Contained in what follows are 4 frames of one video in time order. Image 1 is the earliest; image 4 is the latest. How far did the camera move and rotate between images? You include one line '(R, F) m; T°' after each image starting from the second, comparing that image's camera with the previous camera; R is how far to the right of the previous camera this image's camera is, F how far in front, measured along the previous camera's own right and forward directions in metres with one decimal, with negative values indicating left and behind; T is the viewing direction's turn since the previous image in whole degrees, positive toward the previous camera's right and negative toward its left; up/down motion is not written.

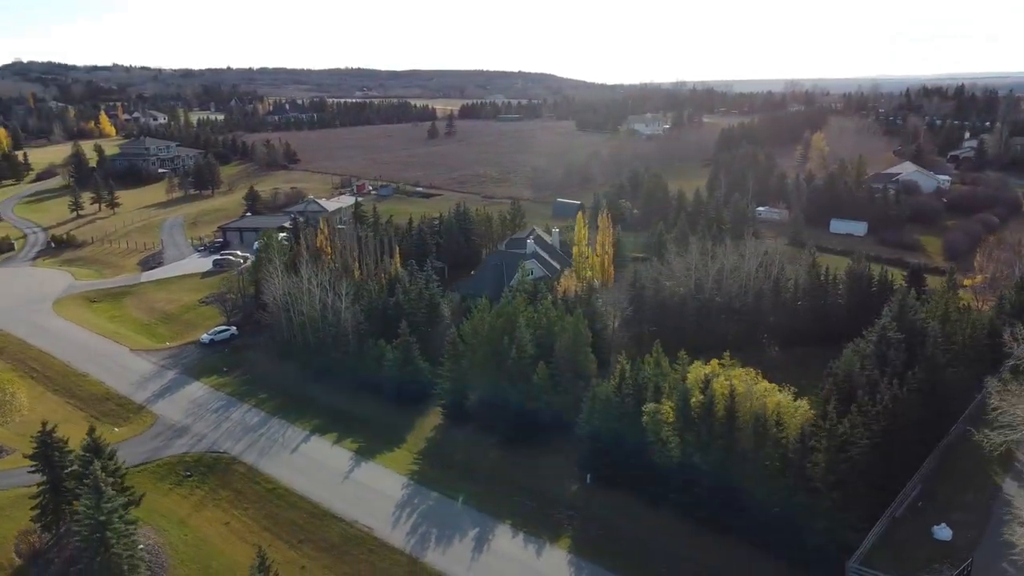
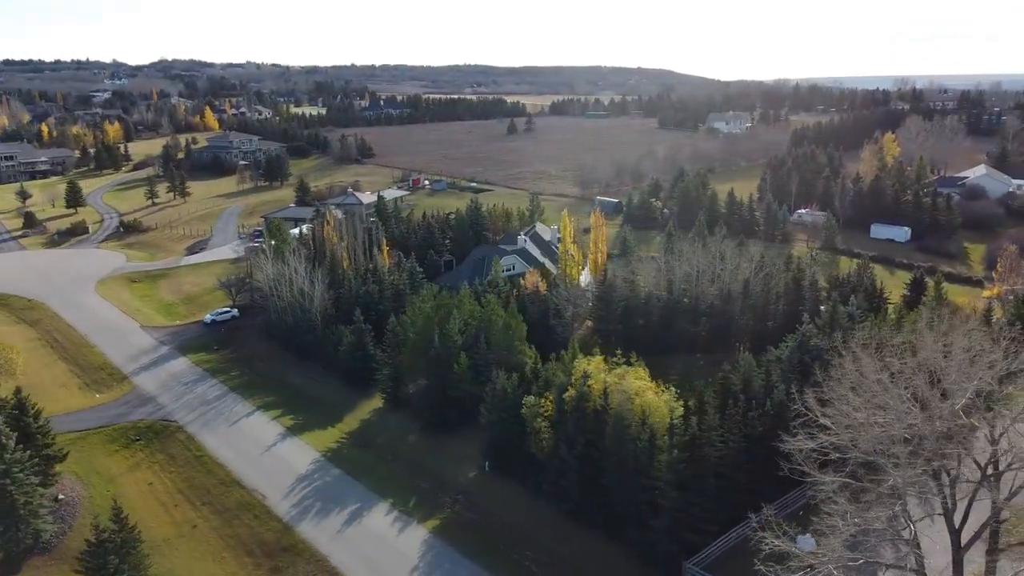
(+5.3, -0.4) m; -8°
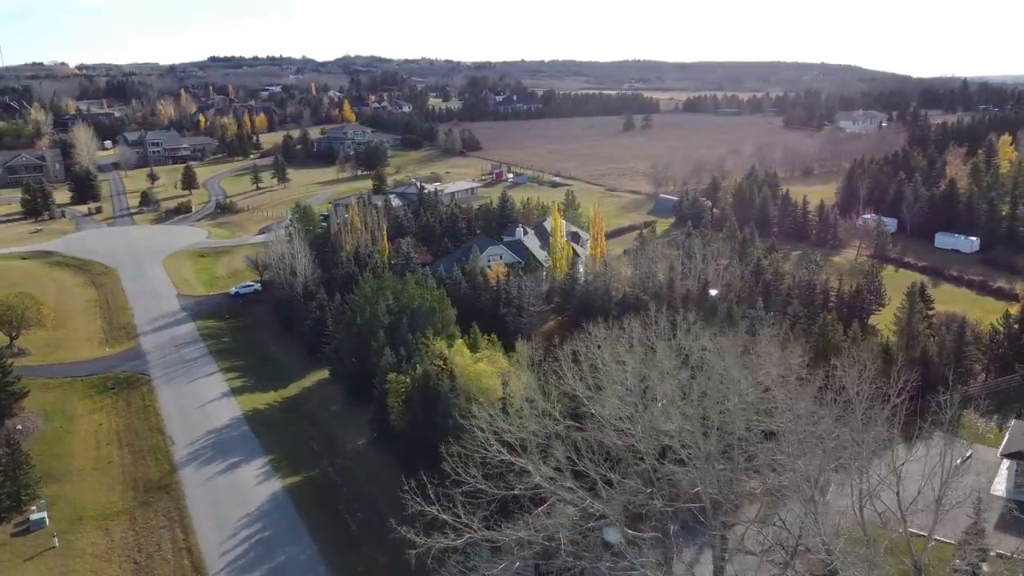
(+7.3, -0.3) m; -12°
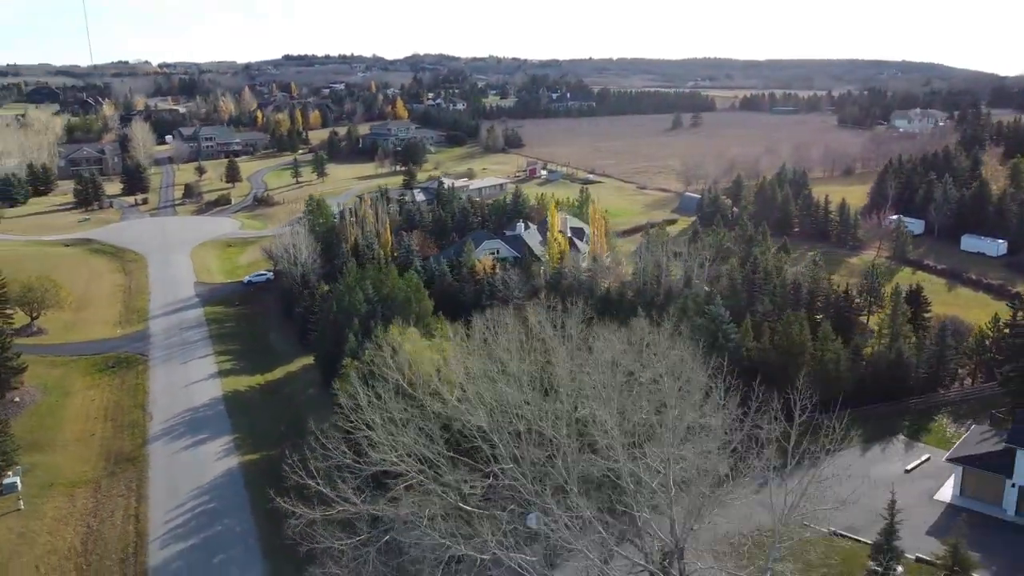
(+2.9, -0.3) m; -5°
